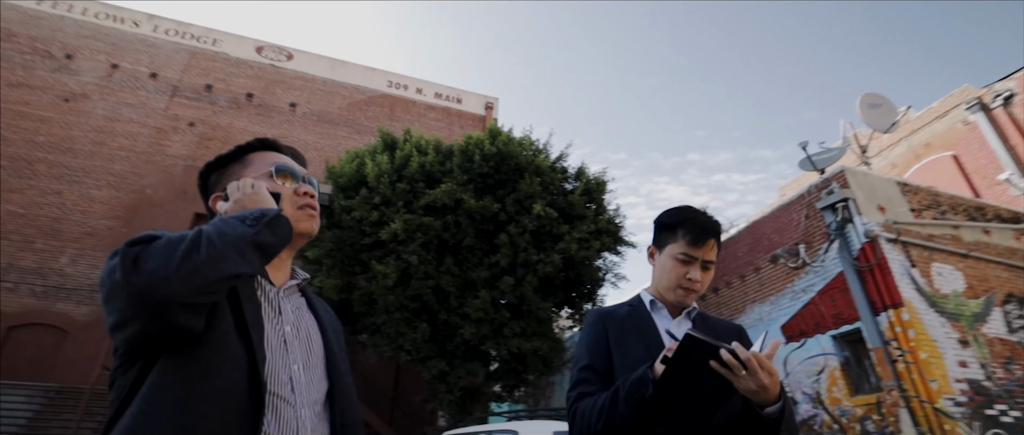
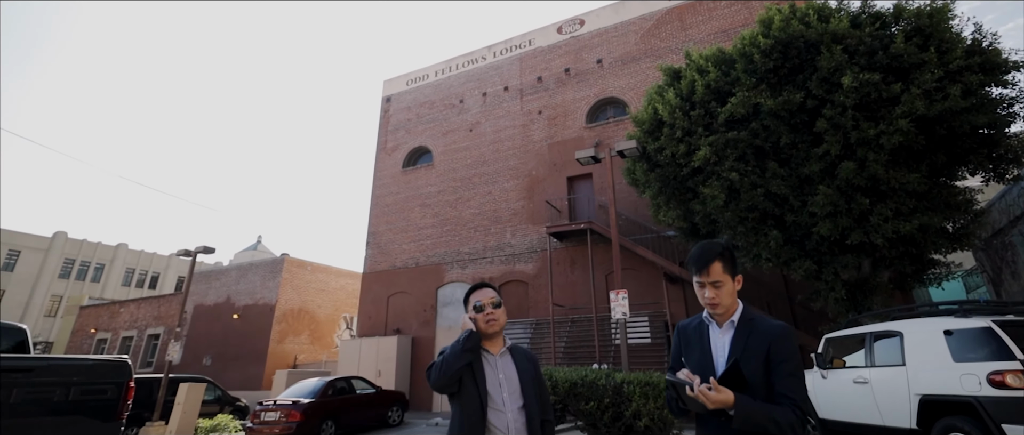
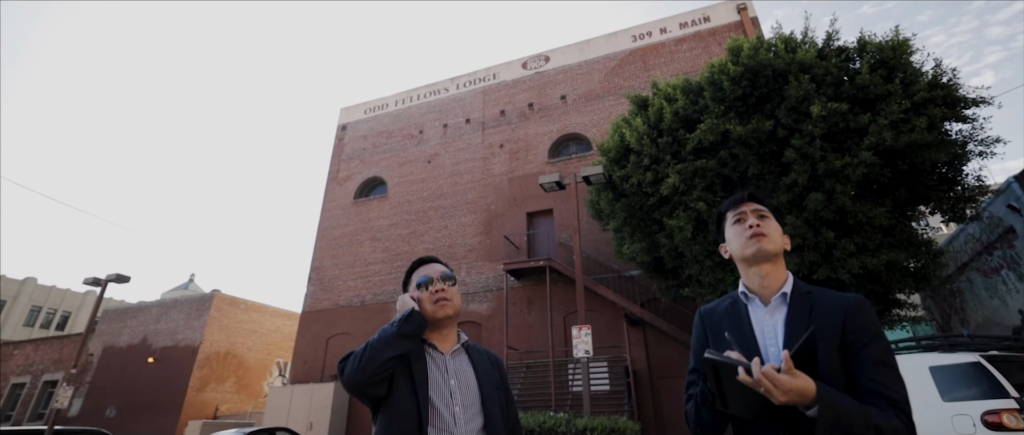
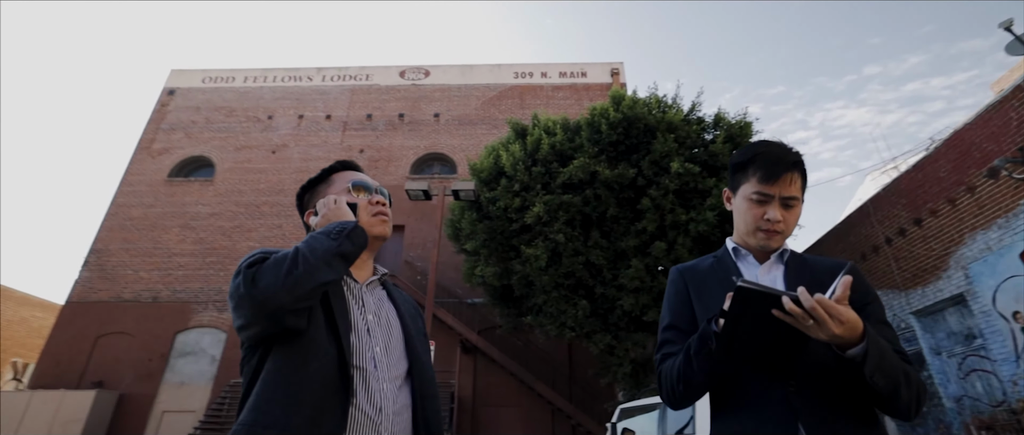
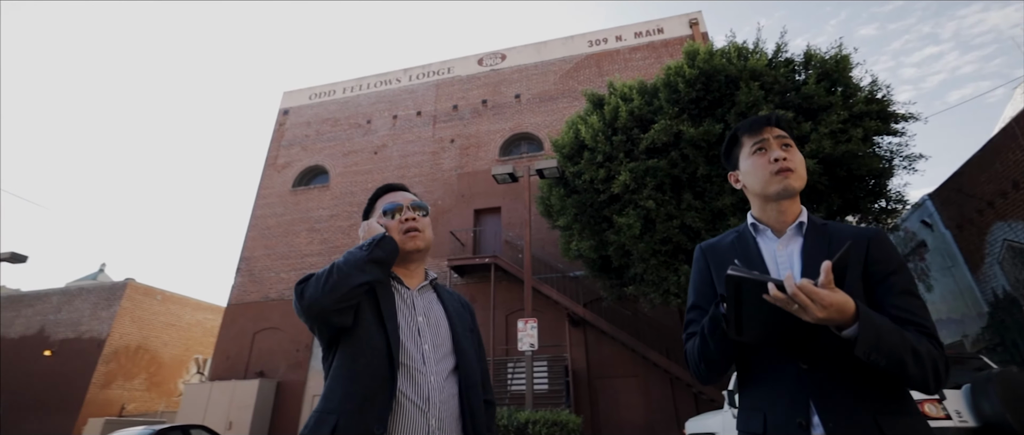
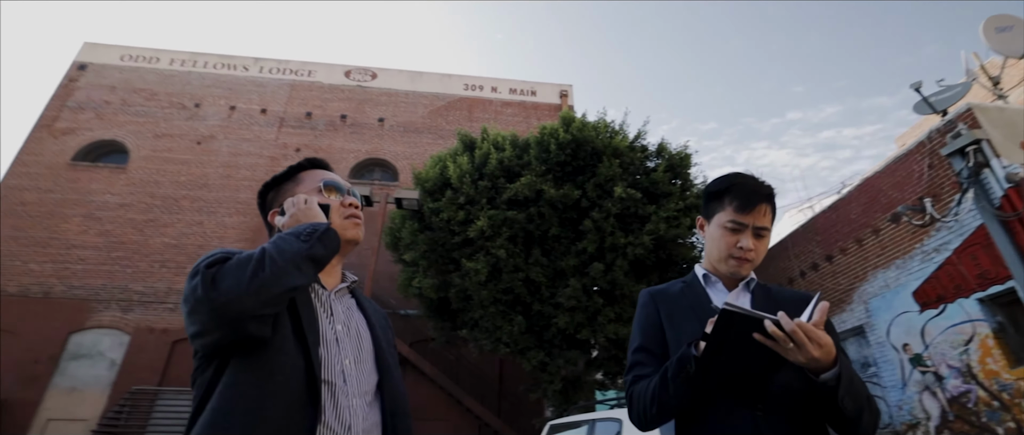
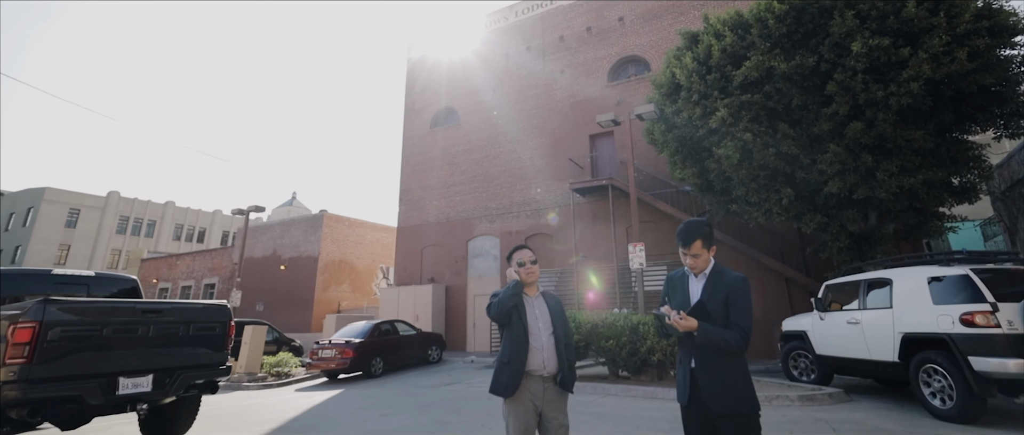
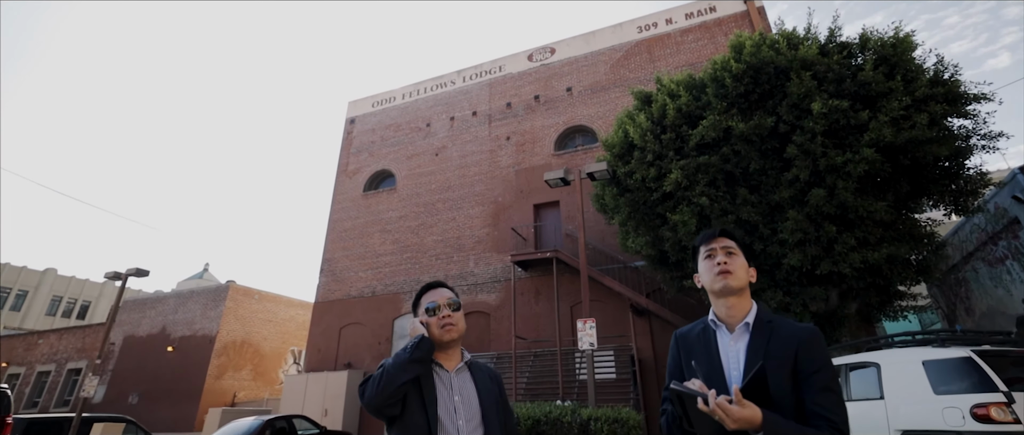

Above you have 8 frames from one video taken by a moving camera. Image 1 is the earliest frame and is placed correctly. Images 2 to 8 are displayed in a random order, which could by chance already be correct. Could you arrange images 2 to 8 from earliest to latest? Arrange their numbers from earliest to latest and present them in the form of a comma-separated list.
6, 4, 5, 3, 8, 2, 7
